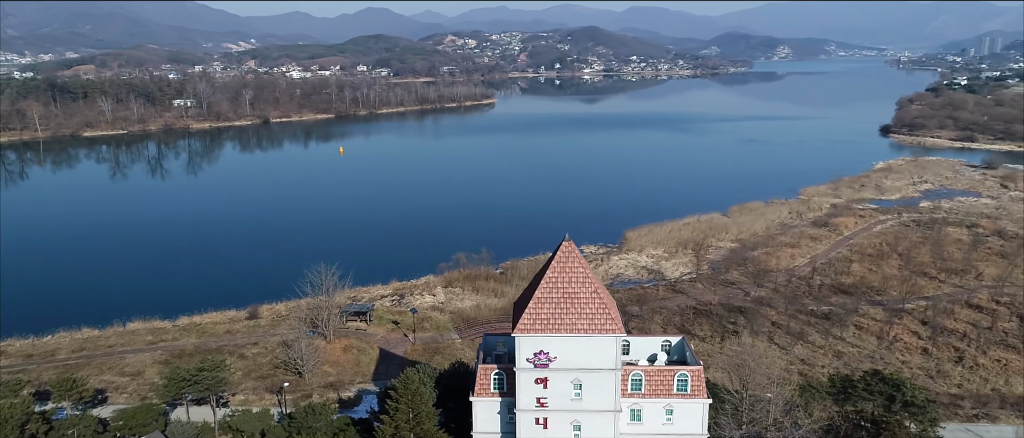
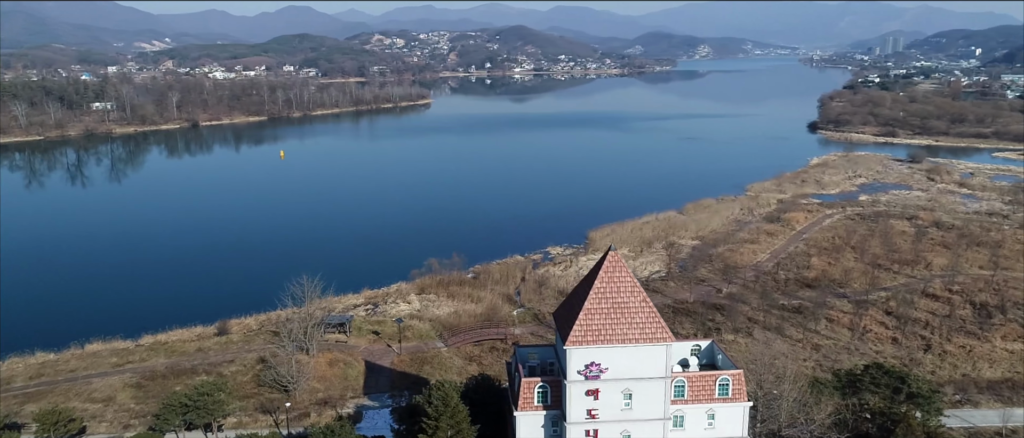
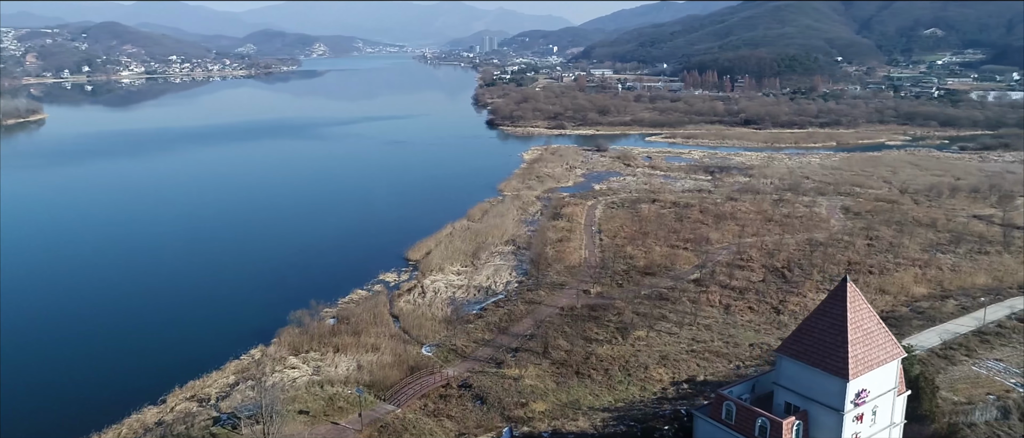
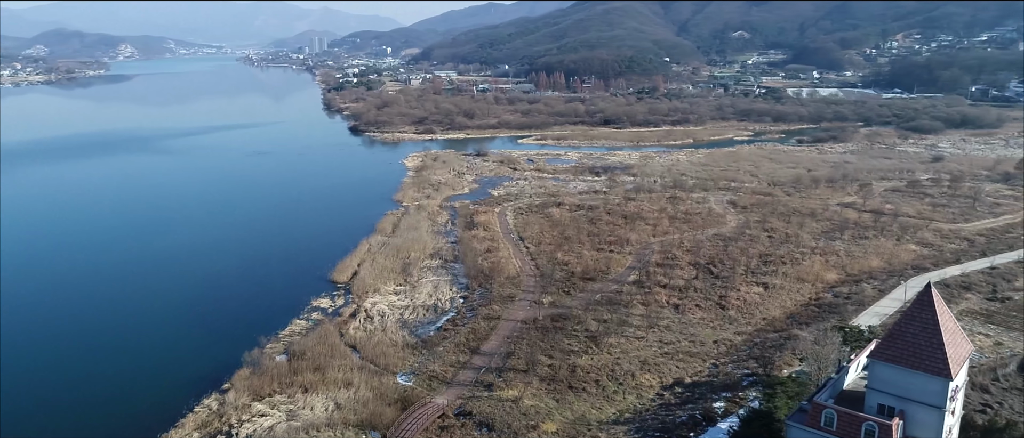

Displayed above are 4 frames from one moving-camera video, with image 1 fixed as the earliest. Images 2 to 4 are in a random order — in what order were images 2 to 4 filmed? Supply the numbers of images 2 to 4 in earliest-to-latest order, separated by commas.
2, 3, 4
